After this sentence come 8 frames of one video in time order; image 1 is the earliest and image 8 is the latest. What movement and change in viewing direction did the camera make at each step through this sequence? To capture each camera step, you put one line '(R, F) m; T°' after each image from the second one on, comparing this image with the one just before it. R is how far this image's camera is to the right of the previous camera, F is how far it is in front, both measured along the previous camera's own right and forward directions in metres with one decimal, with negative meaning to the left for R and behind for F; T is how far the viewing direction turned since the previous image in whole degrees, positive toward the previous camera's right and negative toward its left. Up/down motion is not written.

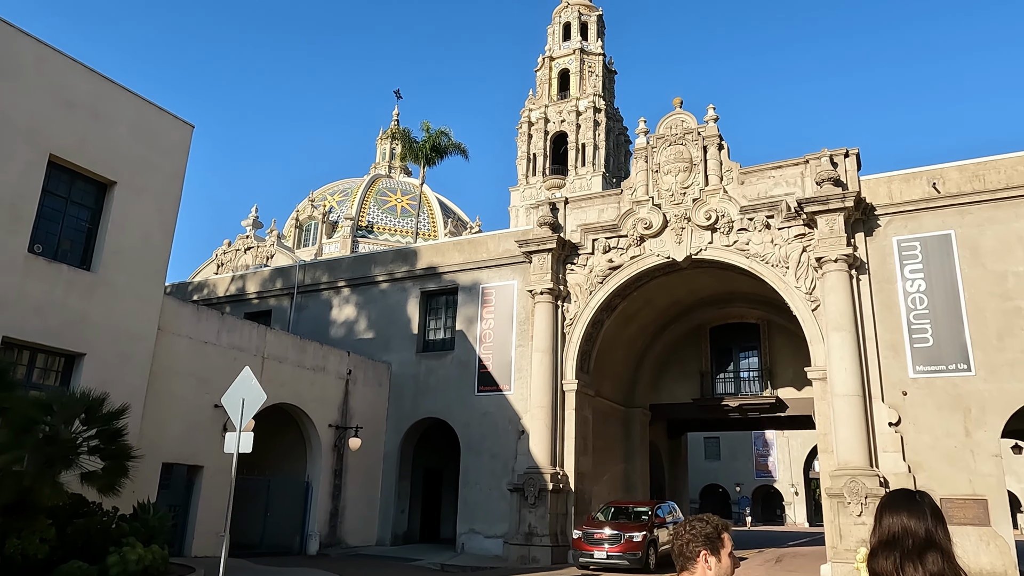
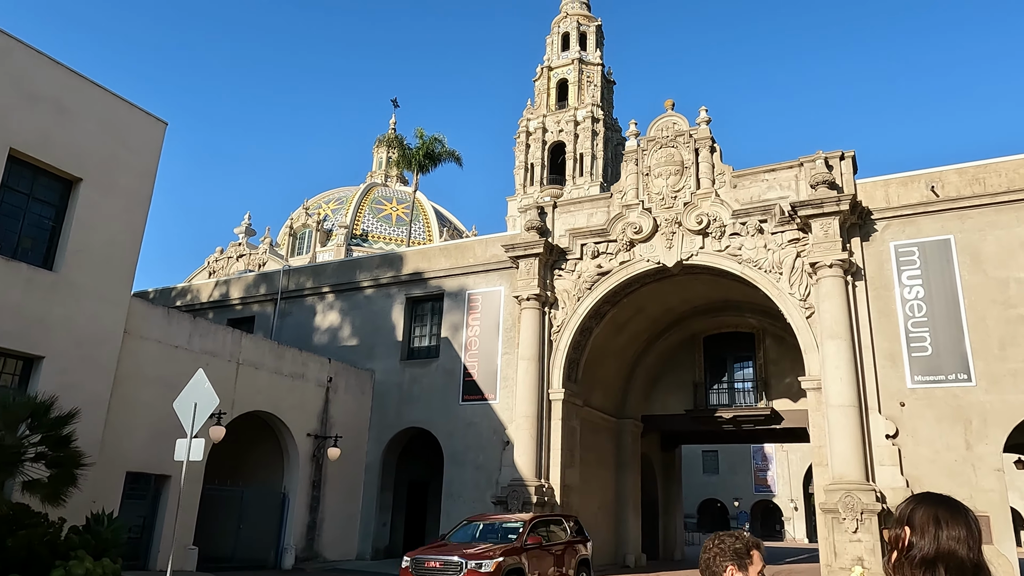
(+0.4, +0.6) m; 0°
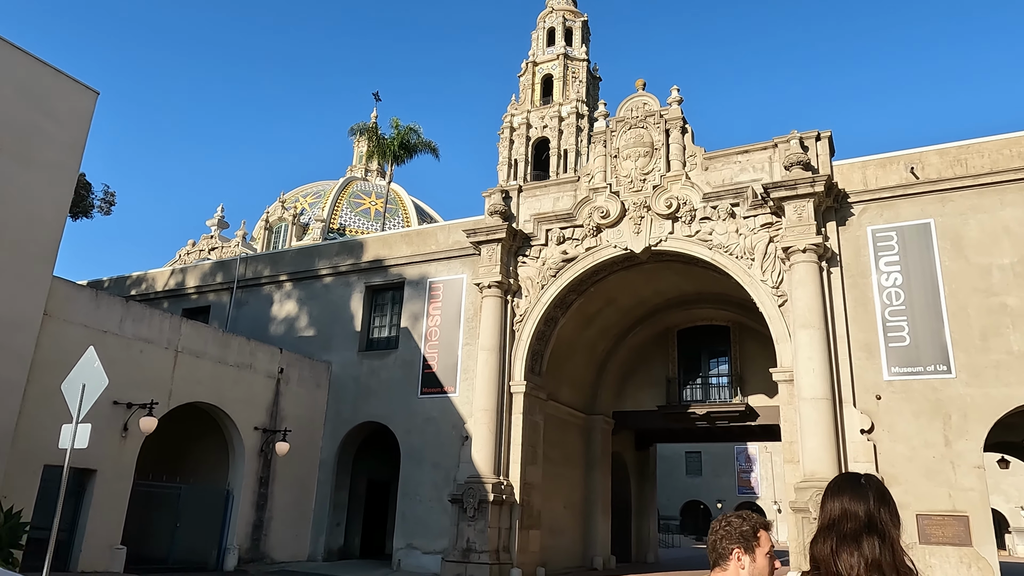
(+0.8, +1.0) m; +1°
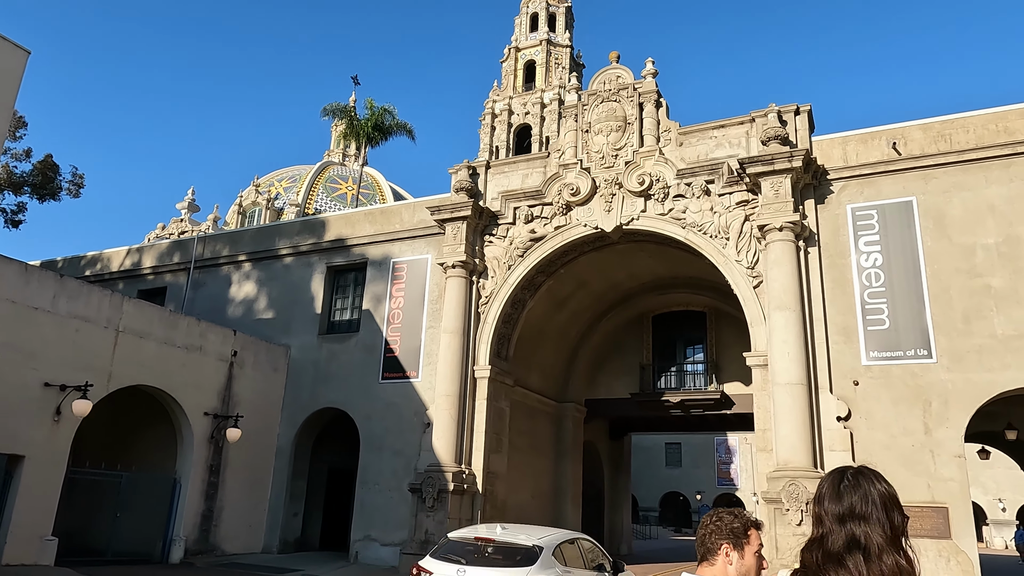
(+0.5, +0.9) m; +1°
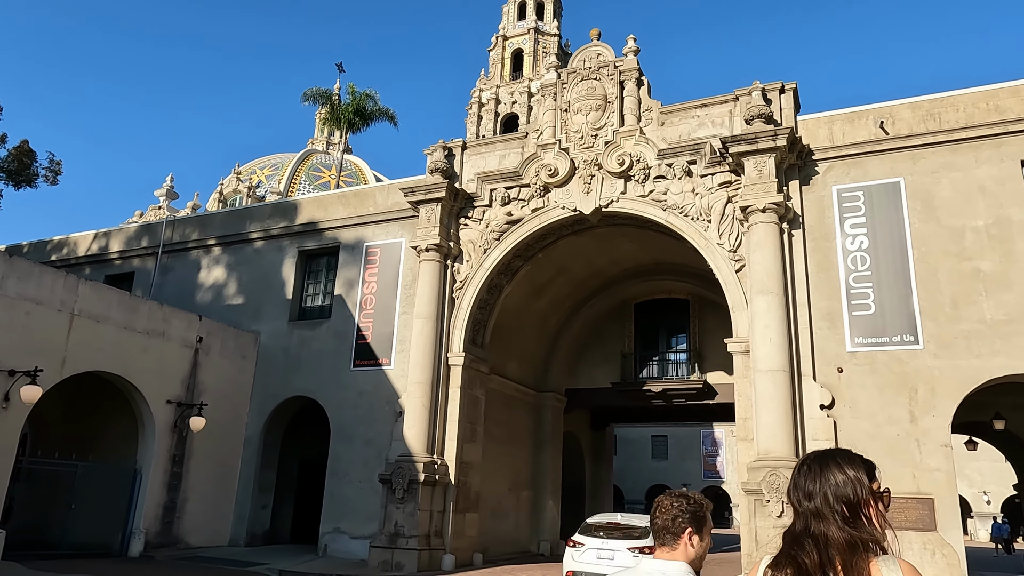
(+0.3, +0.6) m; +1°
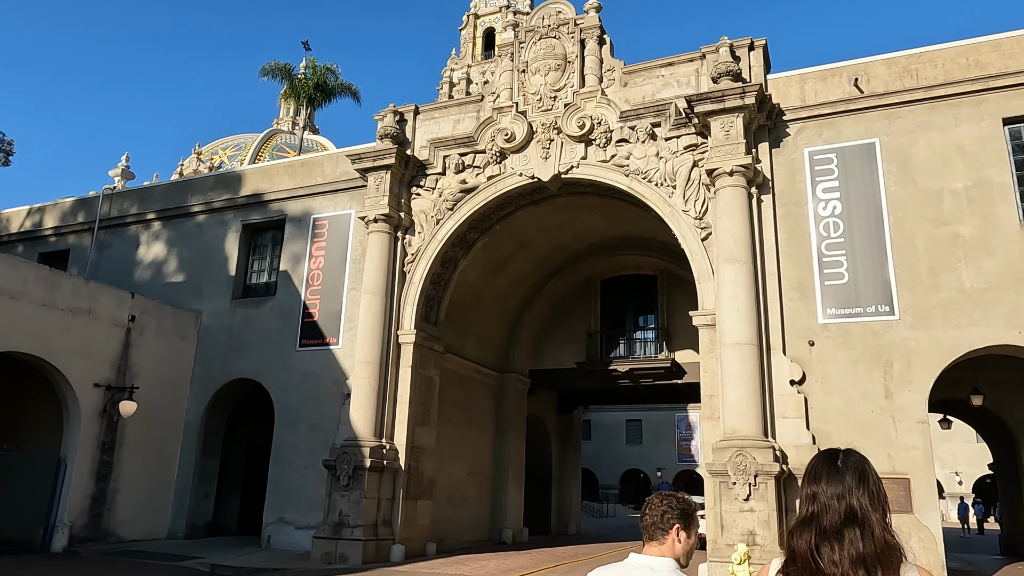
(+0.5, +1.0) m; +2°
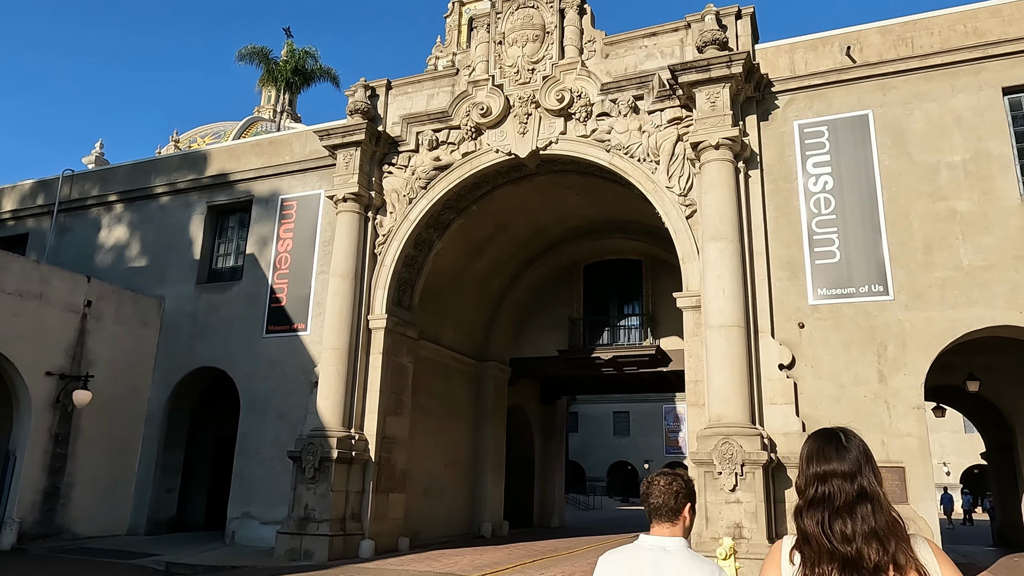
(+0.3, +0.8) m; +1°
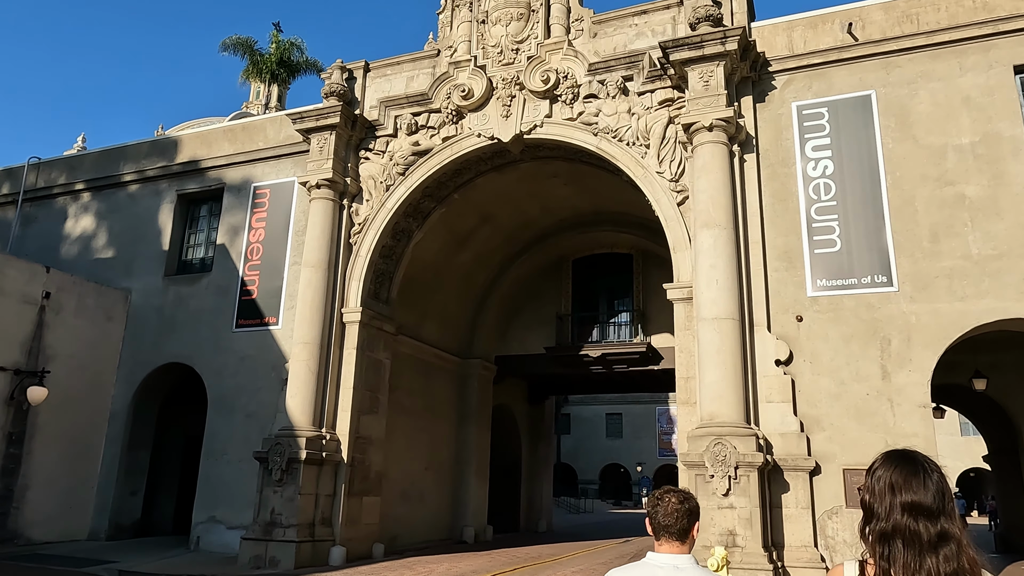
(+0.2, +0.8) m; 0°
